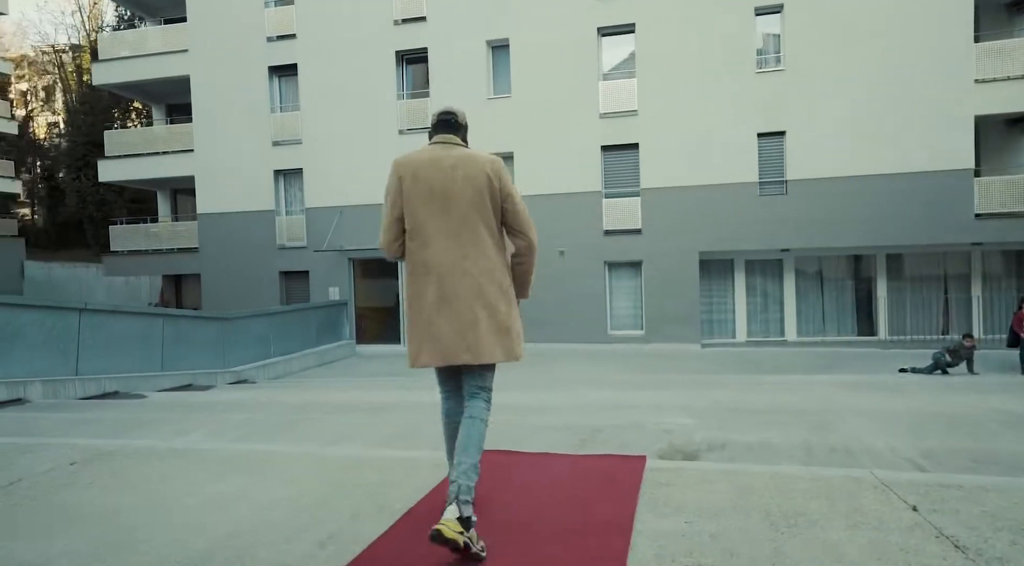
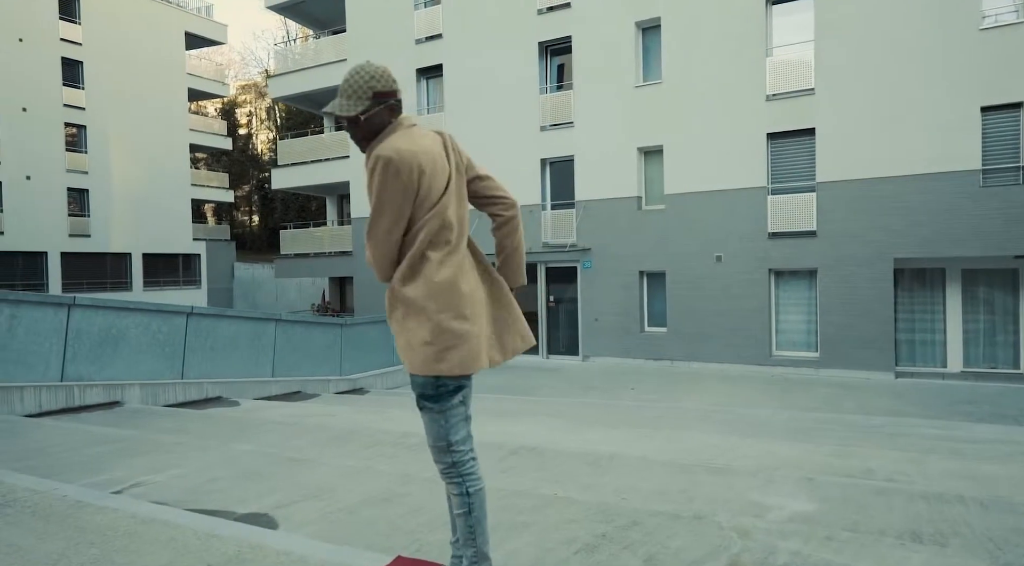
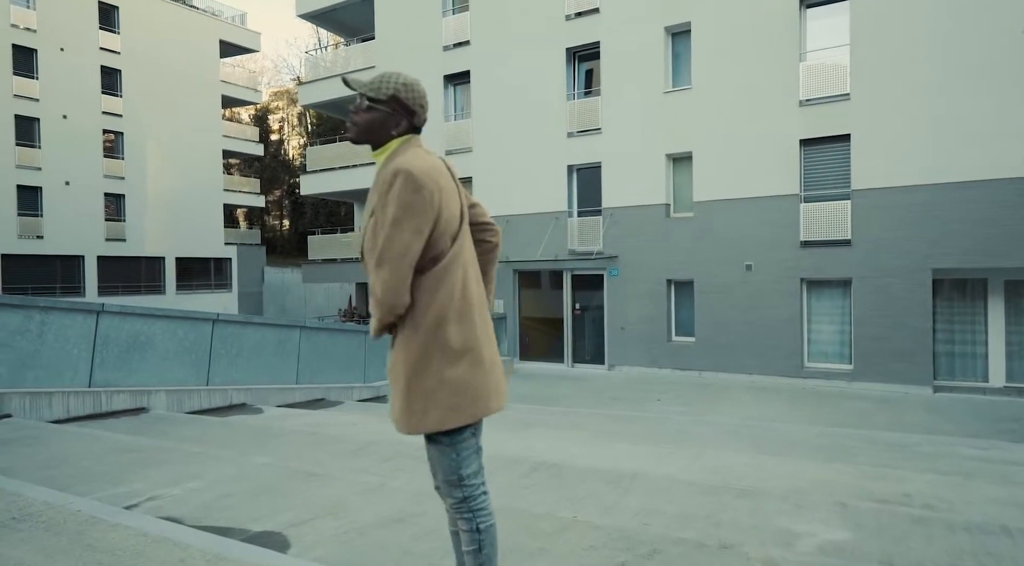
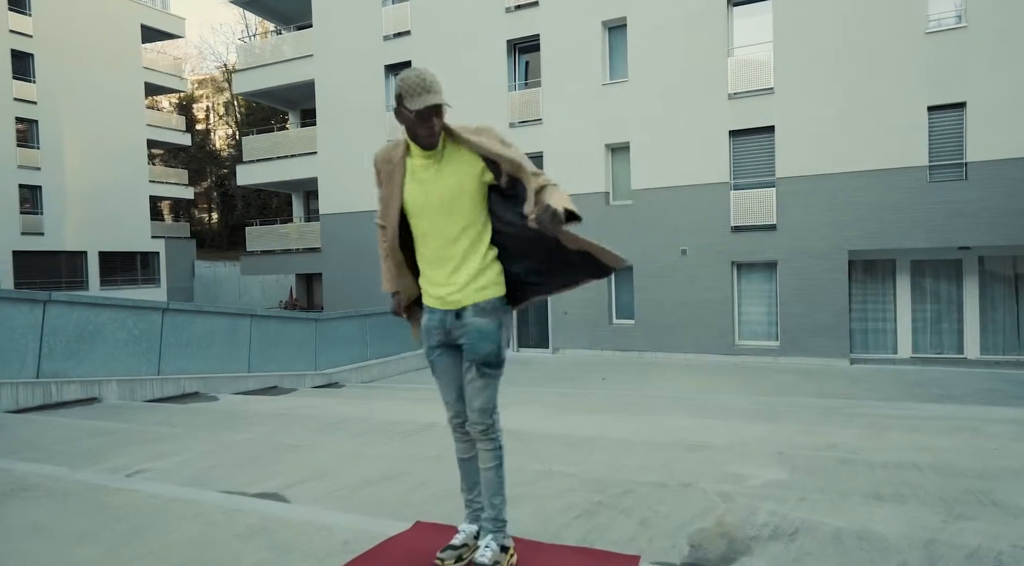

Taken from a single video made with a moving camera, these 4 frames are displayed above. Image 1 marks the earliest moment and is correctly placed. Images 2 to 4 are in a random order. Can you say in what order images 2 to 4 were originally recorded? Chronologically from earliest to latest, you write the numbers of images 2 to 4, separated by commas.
4, 2, 3
